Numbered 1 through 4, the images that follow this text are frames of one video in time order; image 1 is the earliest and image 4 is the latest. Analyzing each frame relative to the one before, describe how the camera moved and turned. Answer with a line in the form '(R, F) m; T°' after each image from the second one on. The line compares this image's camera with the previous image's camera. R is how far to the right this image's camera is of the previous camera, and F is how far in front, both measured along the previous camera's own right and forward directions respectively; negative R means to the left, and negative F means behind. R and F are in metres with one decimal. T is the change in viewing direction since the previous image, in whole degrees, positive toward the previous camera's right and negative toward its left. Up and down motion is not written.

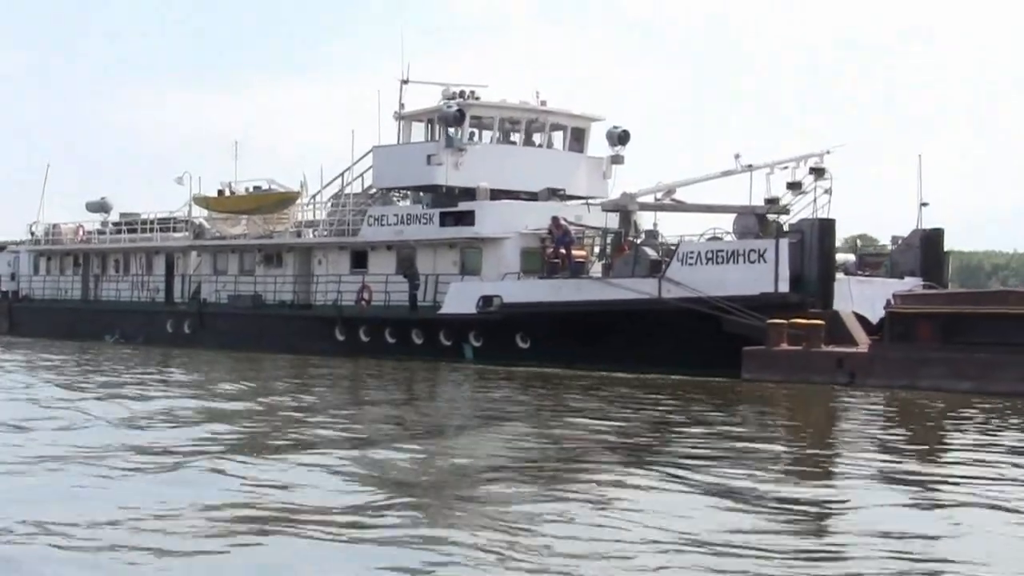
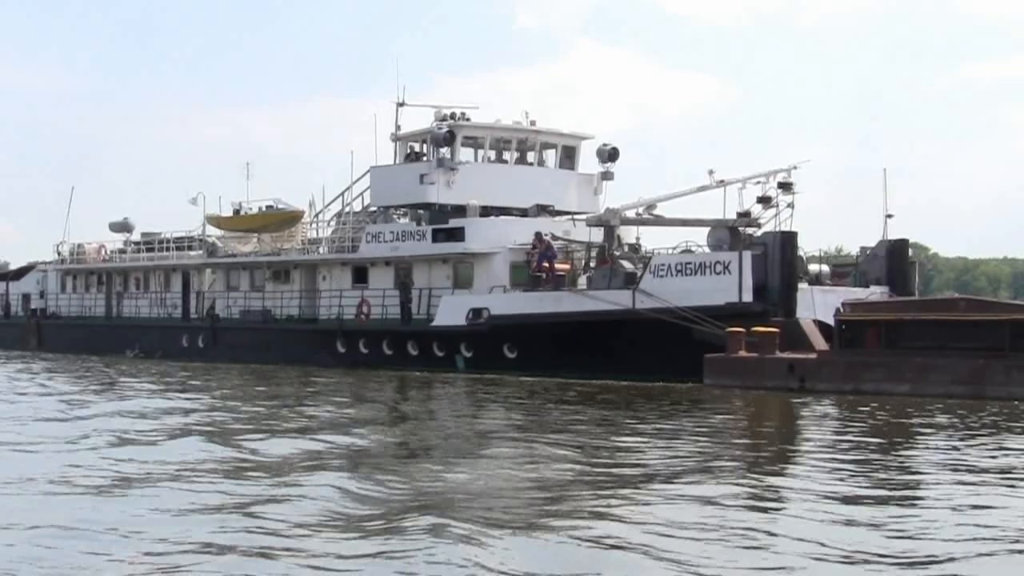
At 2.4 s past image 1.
(+0.8, -0.8) m; -2°
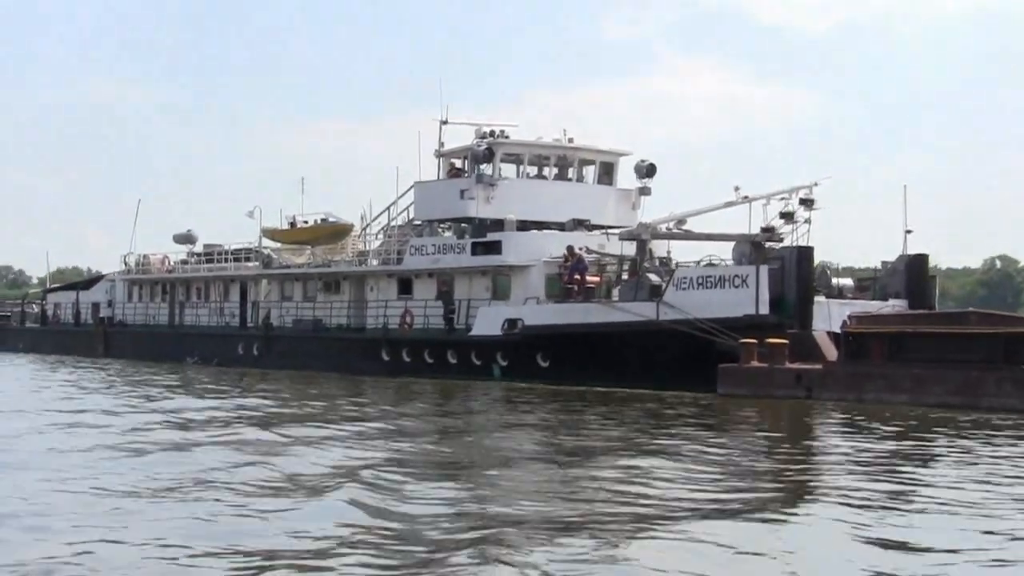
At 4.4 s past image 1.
(+0.6, -0.7) m; -3°
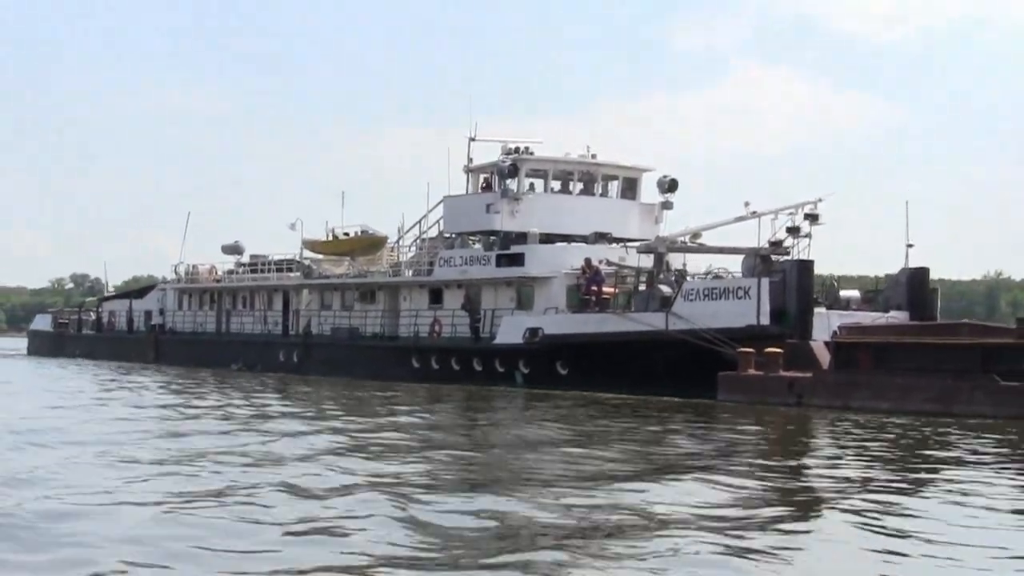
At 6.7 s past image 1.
(+0.6, -0.9) m; -3°
